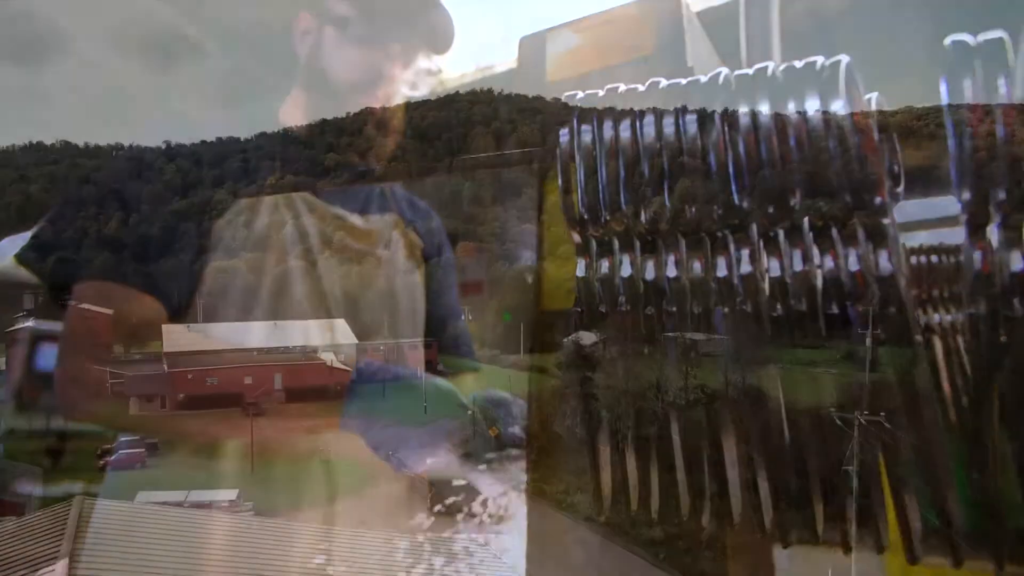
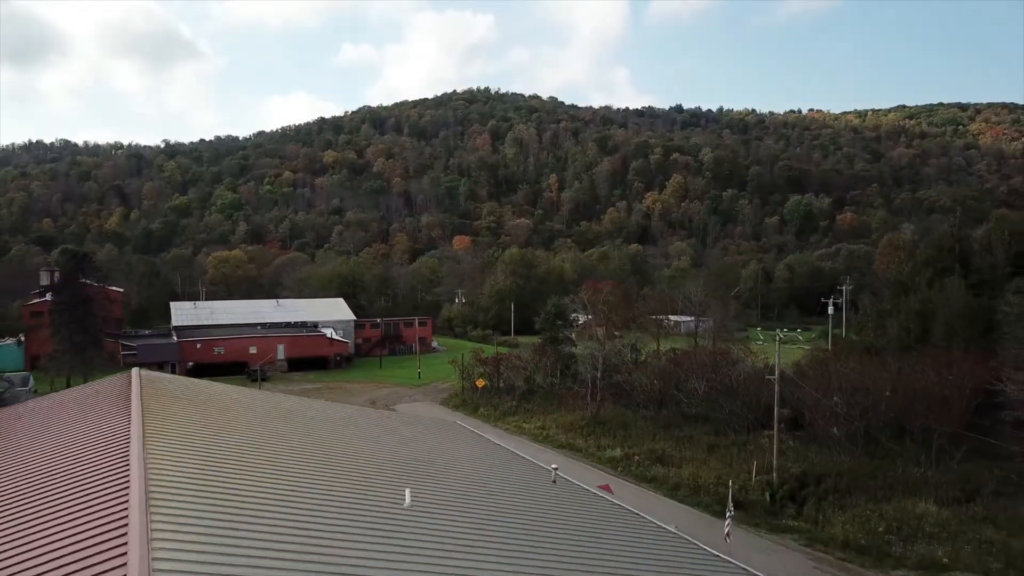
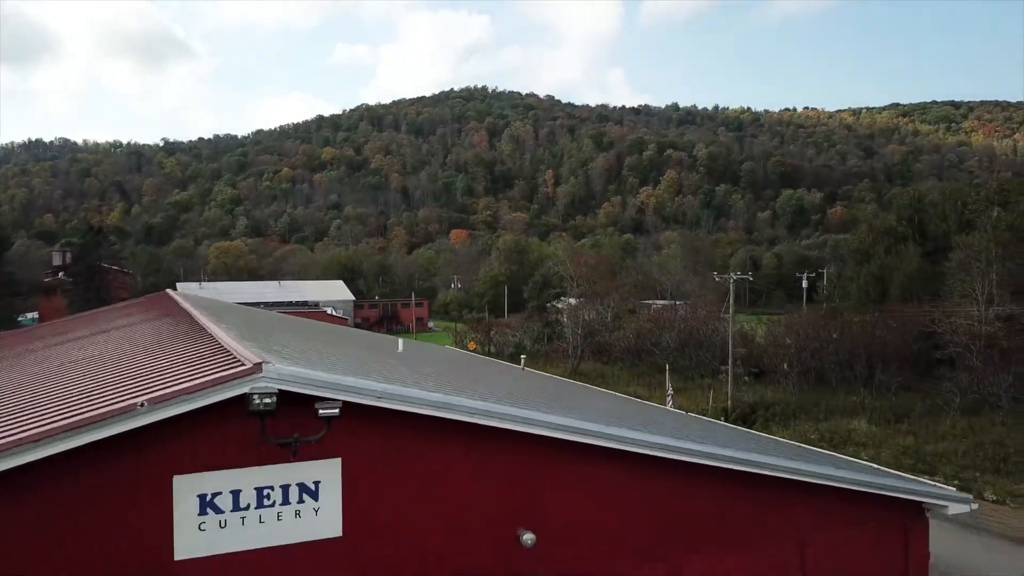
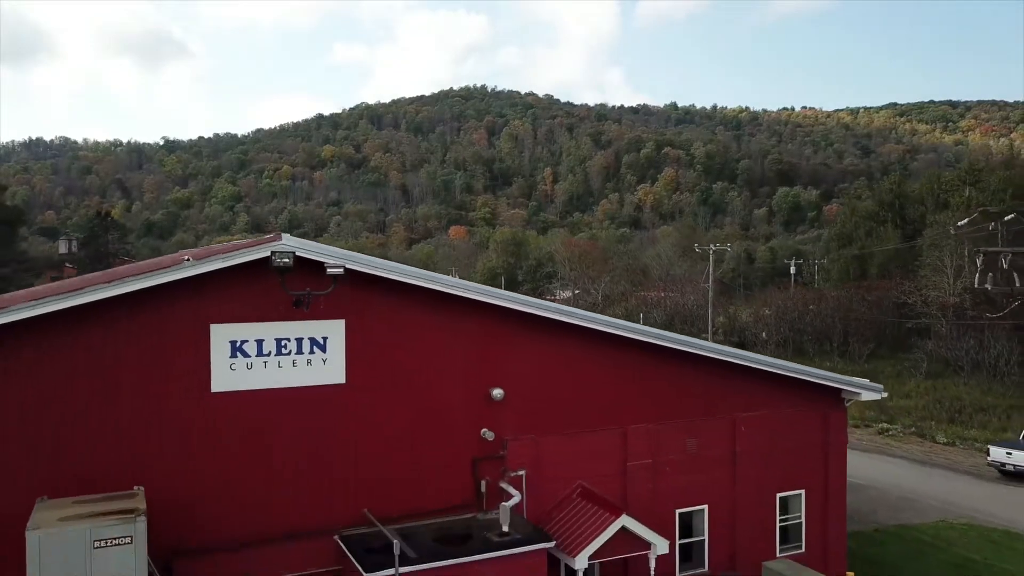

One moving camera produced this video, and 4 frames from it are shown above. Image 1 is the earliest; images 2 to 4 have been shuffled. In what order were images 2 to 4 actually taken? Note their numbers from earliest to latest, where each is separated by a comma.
2, 3, 4
